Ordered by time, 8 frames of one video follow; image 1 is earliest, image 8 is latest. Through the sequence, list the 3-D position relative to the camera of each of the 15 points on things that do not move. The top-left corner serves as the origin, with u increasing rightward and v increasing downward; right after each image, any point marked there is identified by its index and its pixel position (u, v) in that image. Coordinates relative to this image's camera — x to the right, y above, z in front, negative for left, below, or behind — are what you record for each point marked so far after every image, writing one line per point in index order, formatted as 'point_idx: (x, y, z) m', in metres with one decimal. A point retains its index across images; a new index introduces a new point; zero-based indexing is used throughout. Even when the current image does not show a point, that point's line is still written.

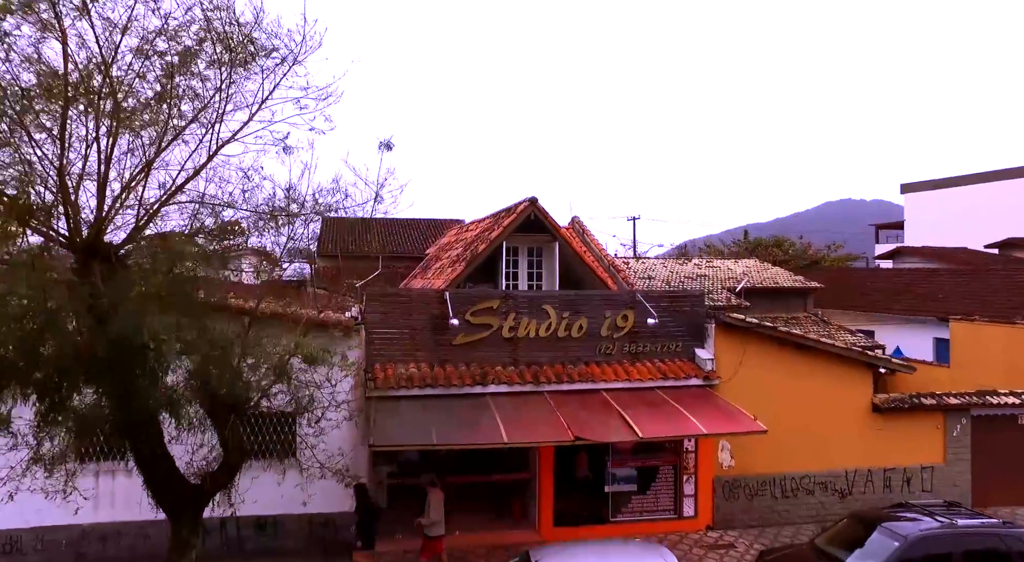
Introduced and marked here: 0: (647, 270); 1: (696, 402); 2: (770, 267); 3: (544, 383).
0: (+3.5, +0.2, +18.6) m
1: (+2.1, -1.4, +8.2) m
2: (+7.1, +0.3, +19.5) m
3: (+0.4, -1.2, +8.3) m
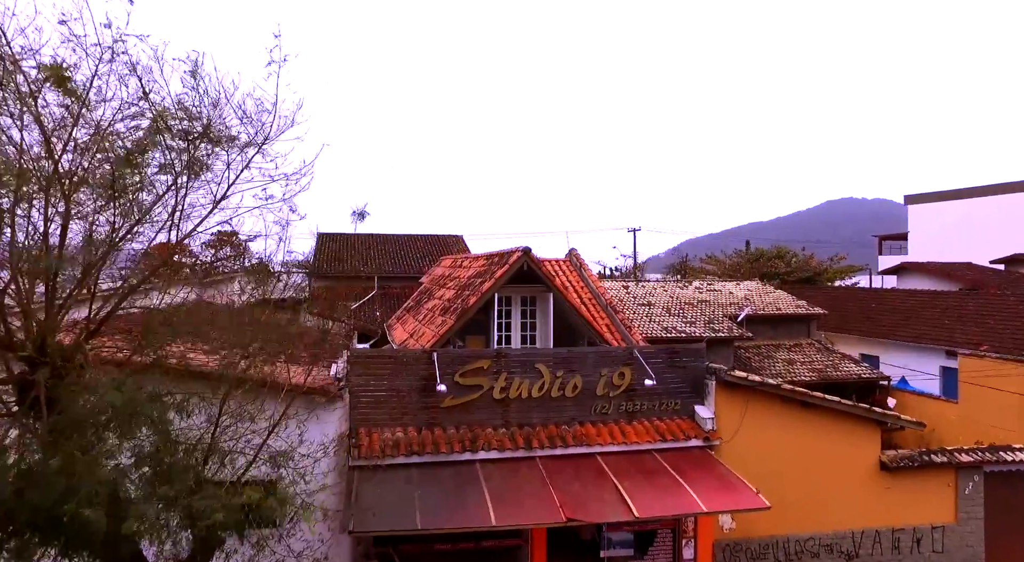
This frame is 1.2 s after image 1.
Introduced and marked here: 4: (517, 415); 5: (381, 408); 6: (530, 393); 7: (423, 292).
0: (+3.5, -0.4, +18.2) m
1: (+2.0, -2.1, +7.8) m
2: (+7.0, -0.3, +19.1) m
3: (+0.3, -1.9, +7.9) m
4: (+0.1, -1.6, +8.2) m
5: (-1.5, -1.4, +7.9) m
6: (+0.2, -1.3, +8.2) m
7: (-1.8, -0.2, +14.3) m
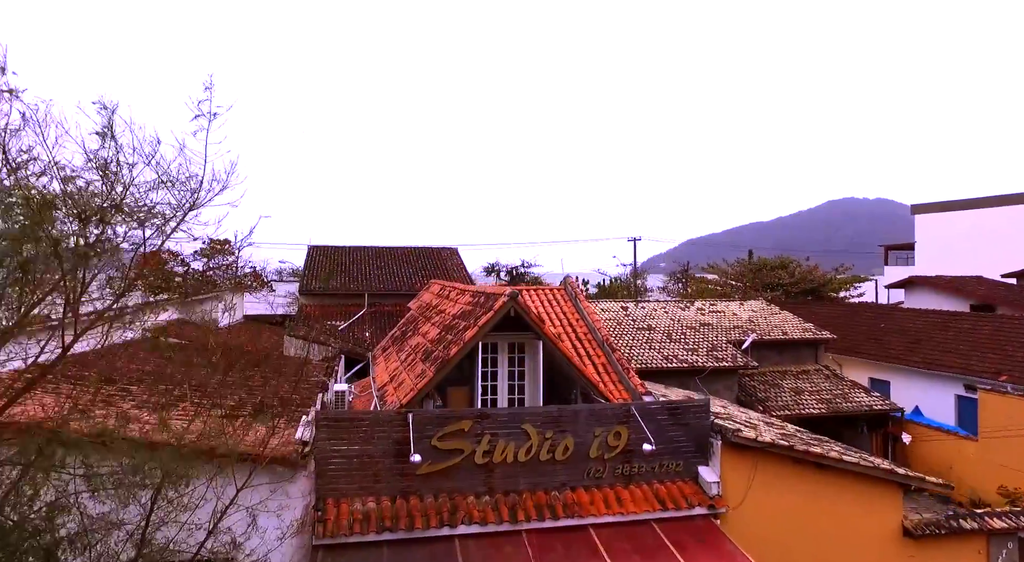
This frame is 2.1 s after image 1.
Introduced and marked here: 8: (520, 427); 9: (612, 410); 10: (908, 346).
0: (+3.3, -0.9, +17.4) m
1: (+1.9, -2.6, +7.0) m
2: (+6.9, -0.9, +18.3) m
3: (+0.1, -2.4, +7.1) m
4: (-0.1, -2.1, +7.4) m
5: (-1.6, -2.0, +7.2) m
6: (0.0, -1.9, +7.4) m
7: (-1.9, -0.7, +13.5) m
8: (+0.1, -1.5, +7.5) m
9: (+1.1, -1.4, +7.7) m
10: (+9.9, -1.6, +17.6) m
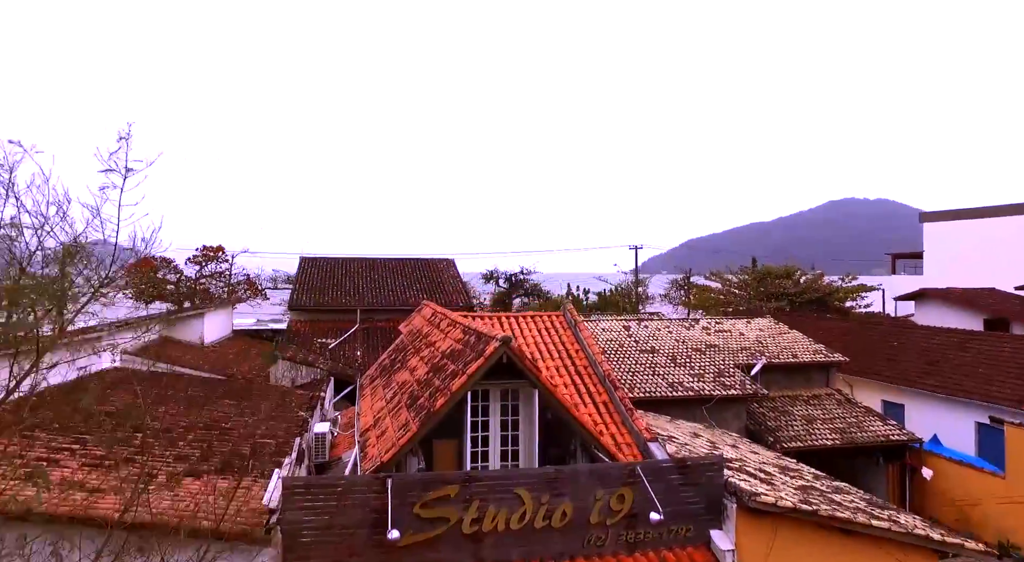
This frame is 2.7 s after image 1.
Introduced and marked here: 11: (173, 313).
0: (+3.2, -1.4, +16.6) m
1: (+1.8, -3.1, +6.2) m
2: (+6.8, -1.3, +17.5) m
3: (0.0, -2.9, +6.3) m
4: (-0.2, -2.6, +6.7) m
5: (-1.7, -2.4, +6.4) m
6: (0.0, -2.3, +6.7) m
7: (-2.0, -1.2, +12.7) m
8: (0.0, -2.0, +6.7) m
9: (+1.0, -1.8, +6.9) m
10: (+9.8, -2.1, +16.9) m
11: (-9.0, -0.8, +18.9) m
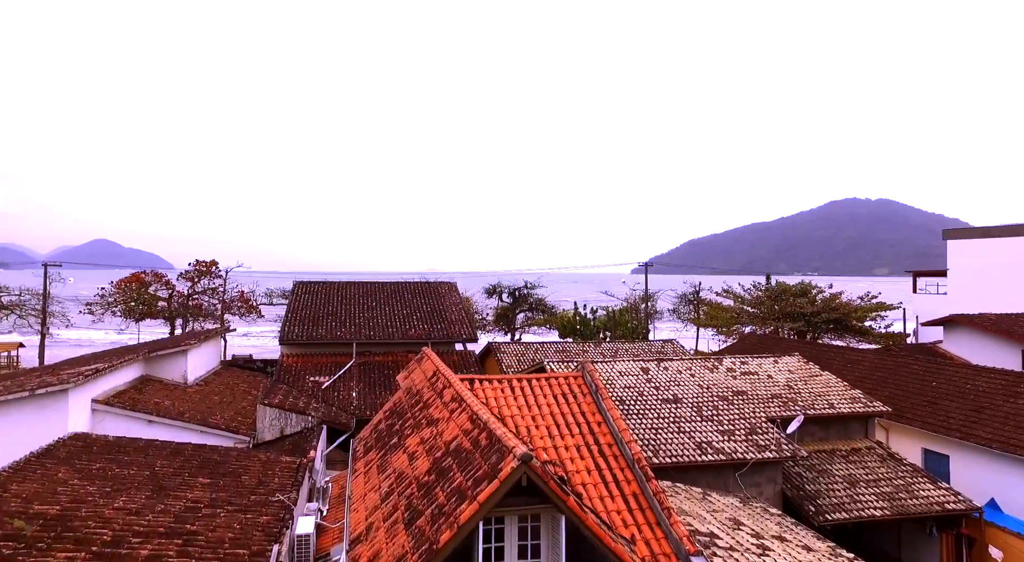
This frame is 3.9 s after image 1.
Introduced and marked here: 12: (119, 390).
0: (+3.4, -2.3, +15.2) m
1: (+2.0, -4.0, +4.8) m
2: (+7.0, -2.2, +16.1) m
3: (+0.2, -3.7, +4.9) m
4: (0.0, -3.4, +5.3) m
5: (-1.5, -3.3, +5.0) m
6: (+0.1, -3.2, +5.3) m
7: (-1.8, -2.1, +11.3) m
8: (+0.2, -2.9, +5.3) m
9: (+1.2, -2.7, +5.5) m
10: (+10.0, -2.9, +15.5) m
11: (-8.8, -1.7, +17.5) m
12: (-8.7, -2.4, +15.6) m
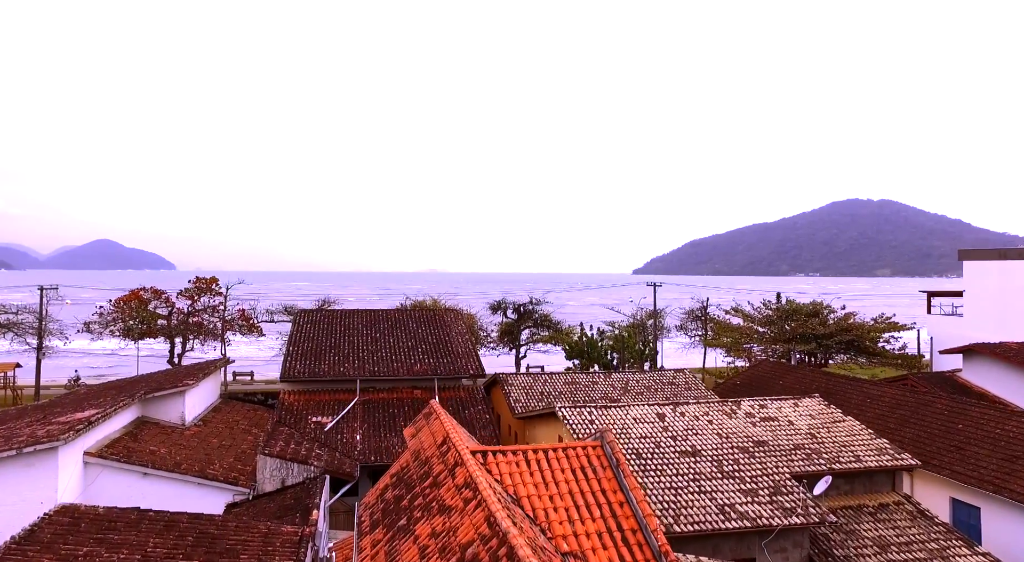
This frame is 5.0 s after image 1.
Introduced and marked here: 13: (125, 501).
0: (+3.6, -3.2, +14.6) m
1: (+2.2, -4.9, +4.2) m
2: (+7.2, -3.1, +15.4) m
3: (+0.4, -4.7, +4.3) m
4: (+0.2, -4.4, +4.6) m
5: (-1.3, -4.2, +4.4) m
6: (+0.3, -4.1, +4.6) m
7: (-1.6, -3.0, +10.7) m
8: (+0.4, -3.8, +4.6) m
9: (+1.4, -3.6, +4.9) m
10: (+10.2, -3.9, +14.8) m
11: (-8.6, -2.7, +16.9) m
12: (-8.5, -3.3, +15.0) m
13: (-7.6, -4.3, +13.9) m
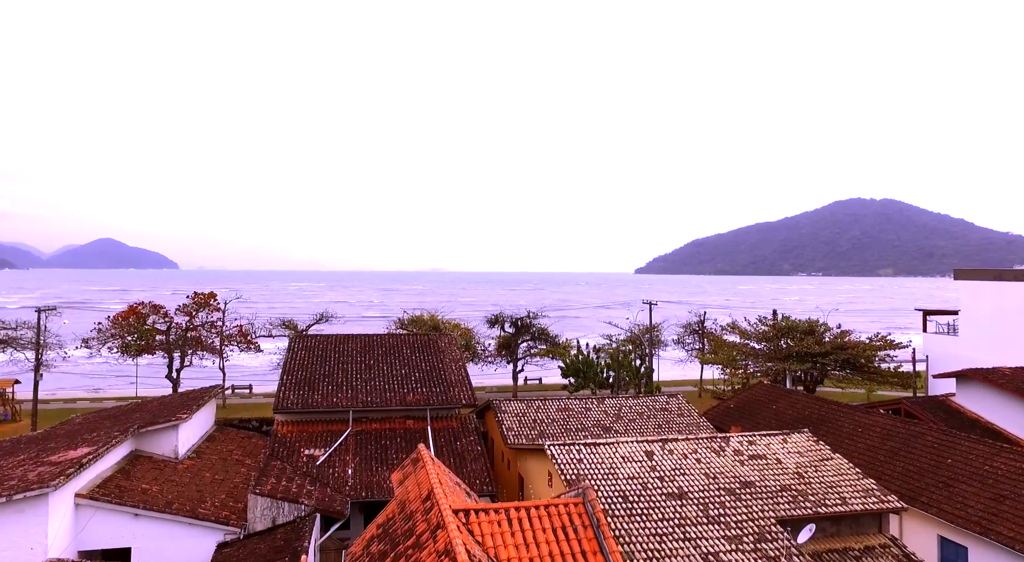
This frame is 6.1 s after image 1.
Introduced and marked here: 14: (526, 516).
0: (+3.4, -4.0, +14.6) m
1: (+1.9, -5.7, +4.3) m
2: (+7.0, -3.9, +15.5) m
3: (+0.1, -5.5, +4.4) m
4: (-0.1, -5.2, +4.7) m
5: (-1.6, -5.1, +4.5) m
6: (+0.1, -5.0, +4.7) m
7: (-1.9, -3.8, +10.8) m
8: (+0.1, -4.7, +4.7) m
9: (+1.1, -4.5, +5.0) m
10: (+10.0, -4.7, +14.9) m
11: (-8.8, -3.5, +17.0) m
12: (-8.7, -4.2, +15.1) m
13: (-7.9, -5.2, +14.1) m
14: (+0.2, -3.3, +10.1) m
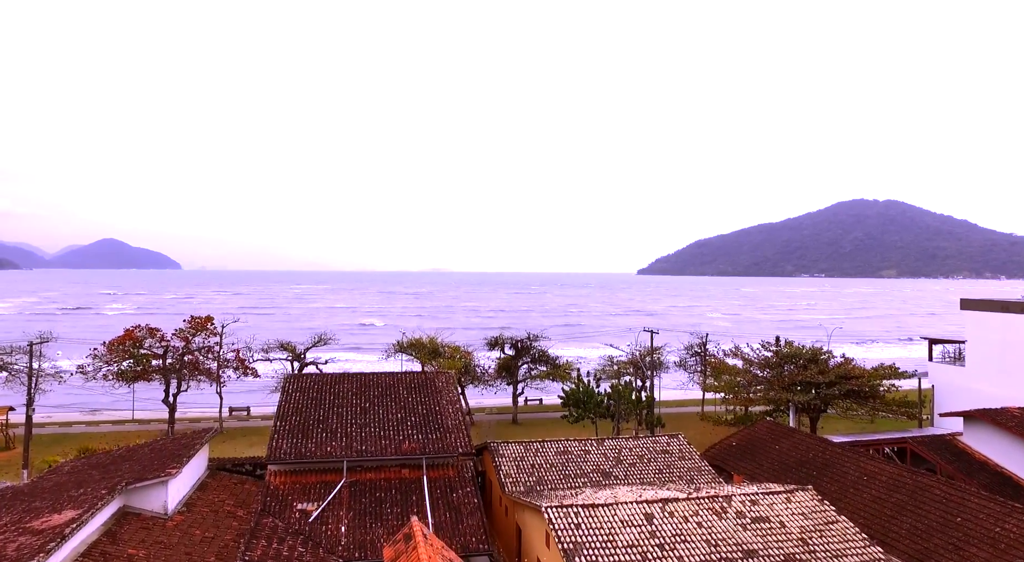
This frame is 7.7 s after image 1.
0: (+3.3, -5.3, +14.2) m
1: (+1.8, -7.0, +3.9) m
2: (+6.9, -5.2, +15.1) m
3: (0.0, -6.8, +4.0) m
4: (-0.2, -6.5, +4.3) m
5: (-1.7, -6.3, +4.0) m
6: (0.0, -6.2, +4.3) m
7: (-2.0, -5.1, +10.4) m
8: (0.0, -5.9, +4.3) m
9: (+1.0, -5.8, +4.5) m
10: (+9.9, -6.0, +14.4) m
11: (-8.9, -4.8, +16.6) m
12: (-8.8, -5.4, +14.7) m
13: (-8.0, -6.4, +13.7) m
14: (+0.1, -4.6, +9.6) m
